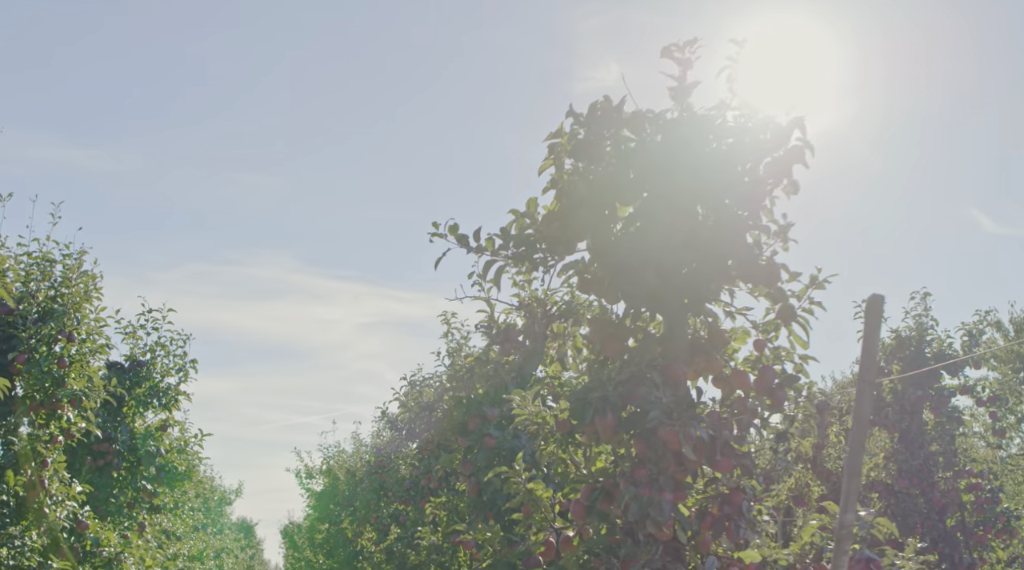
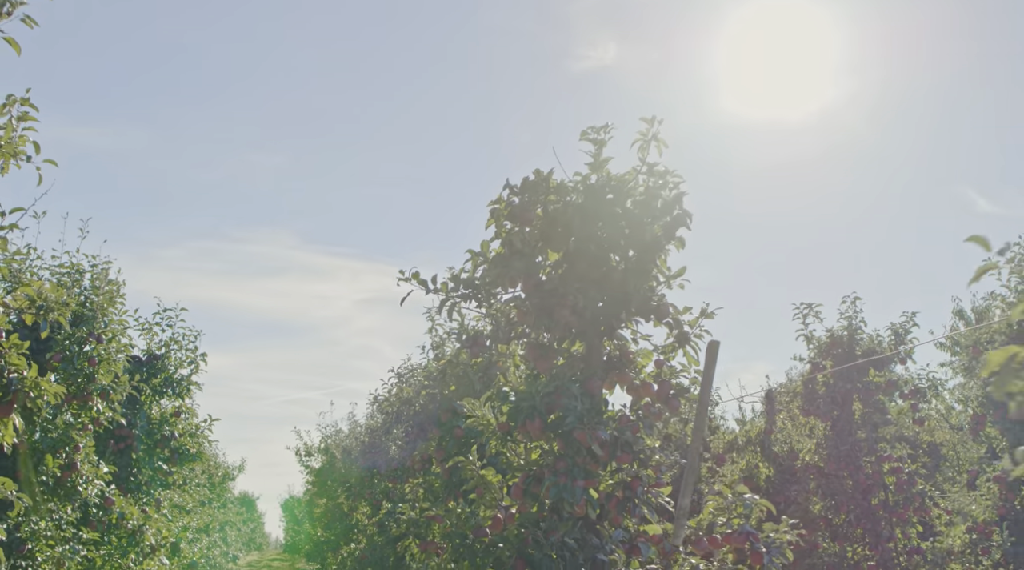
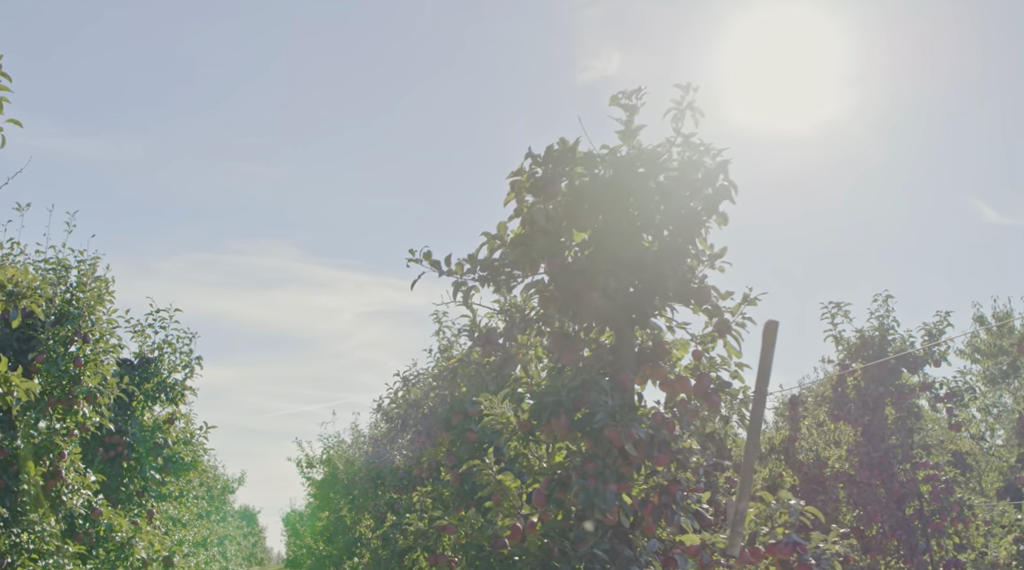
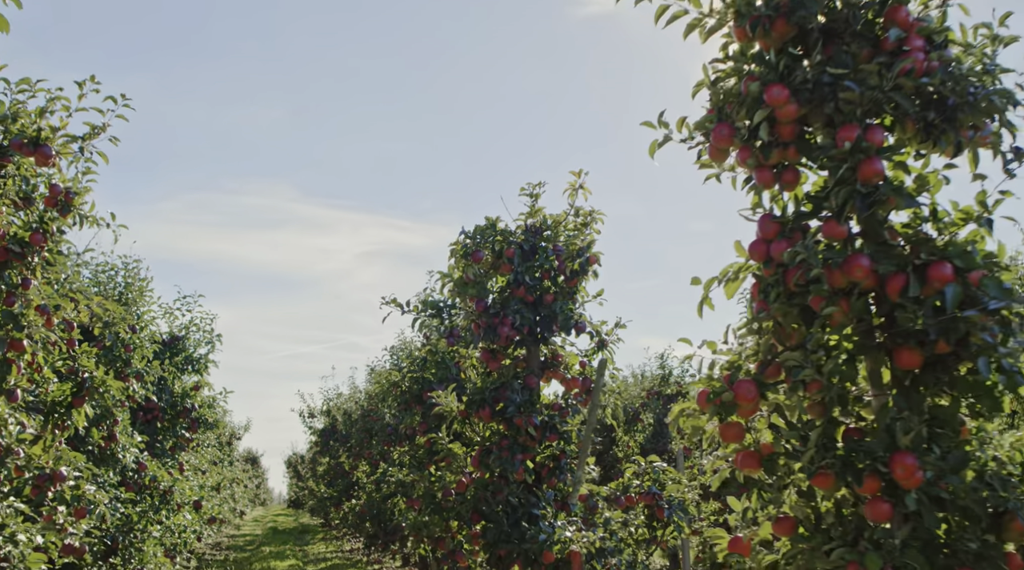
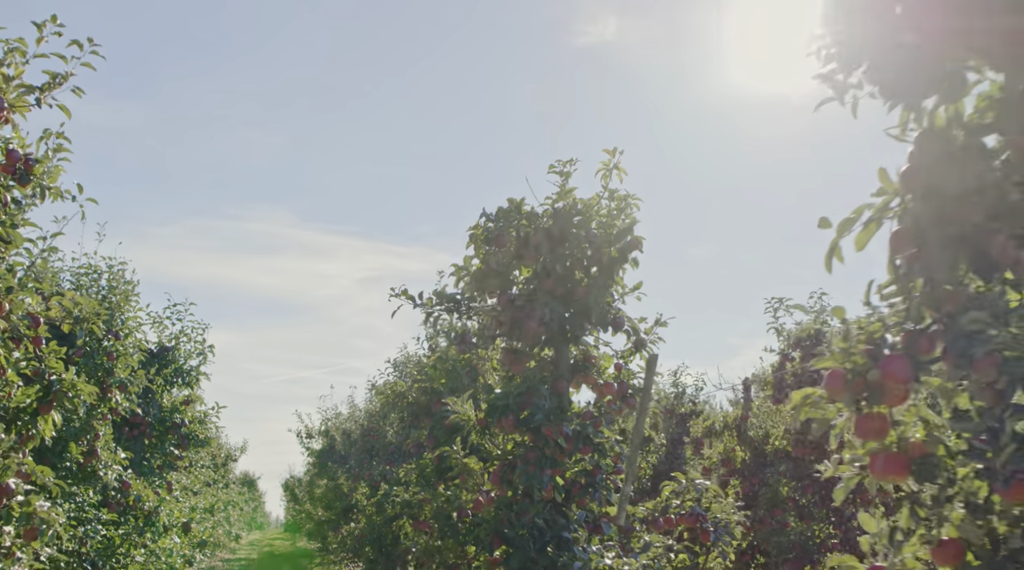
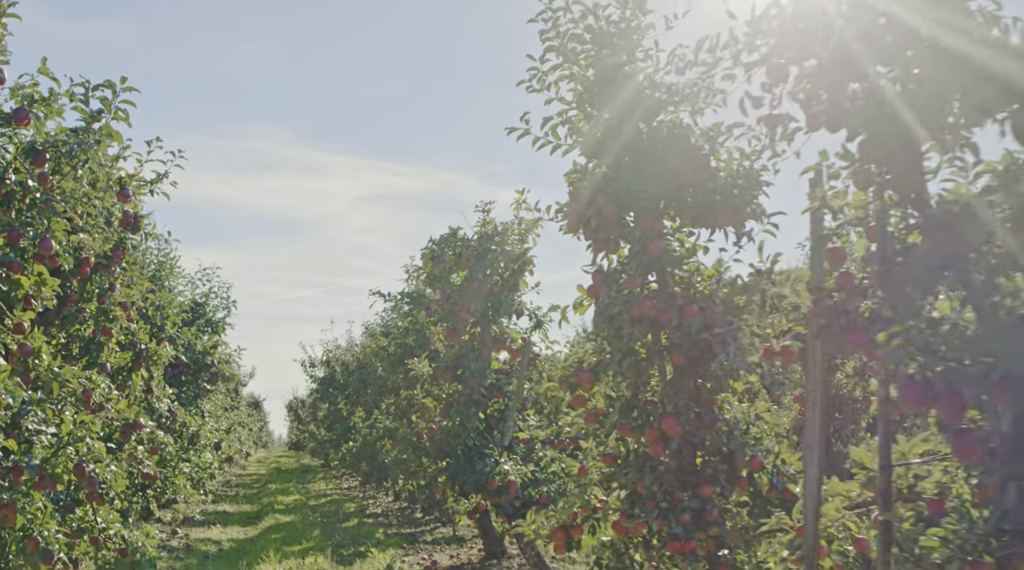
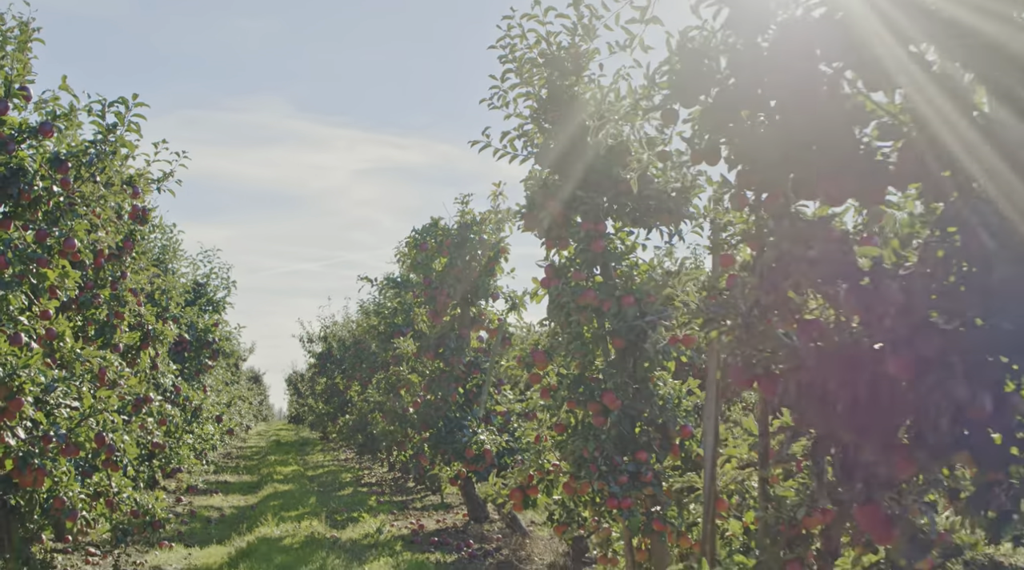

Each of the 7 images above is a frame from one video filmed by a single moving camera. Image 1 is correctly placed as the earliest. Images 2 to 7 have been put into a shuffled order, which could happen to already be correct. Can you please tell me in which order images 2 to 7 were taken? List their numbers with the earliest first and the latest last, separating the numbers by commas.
3, 2, 5, 4, 6, 7
